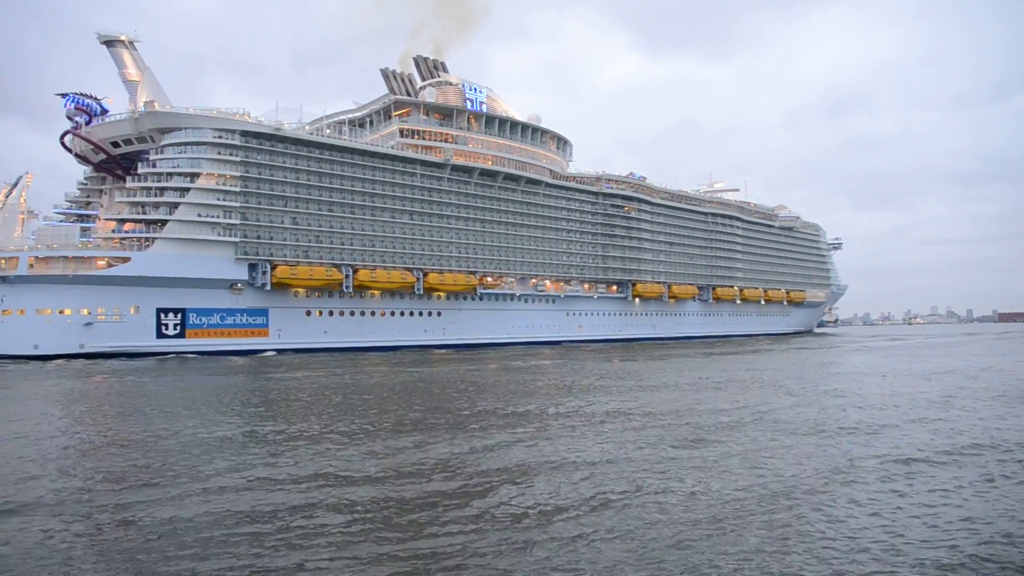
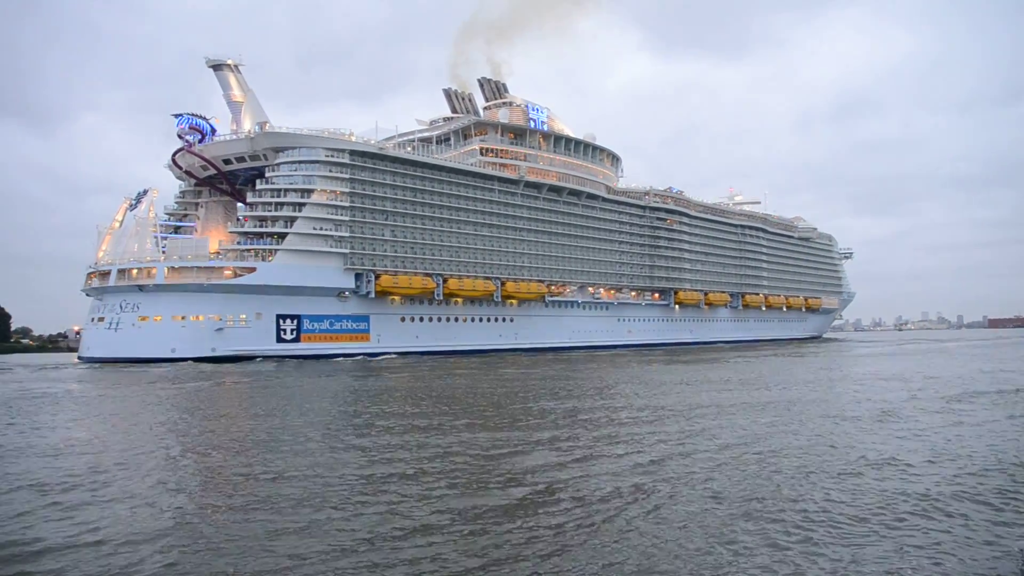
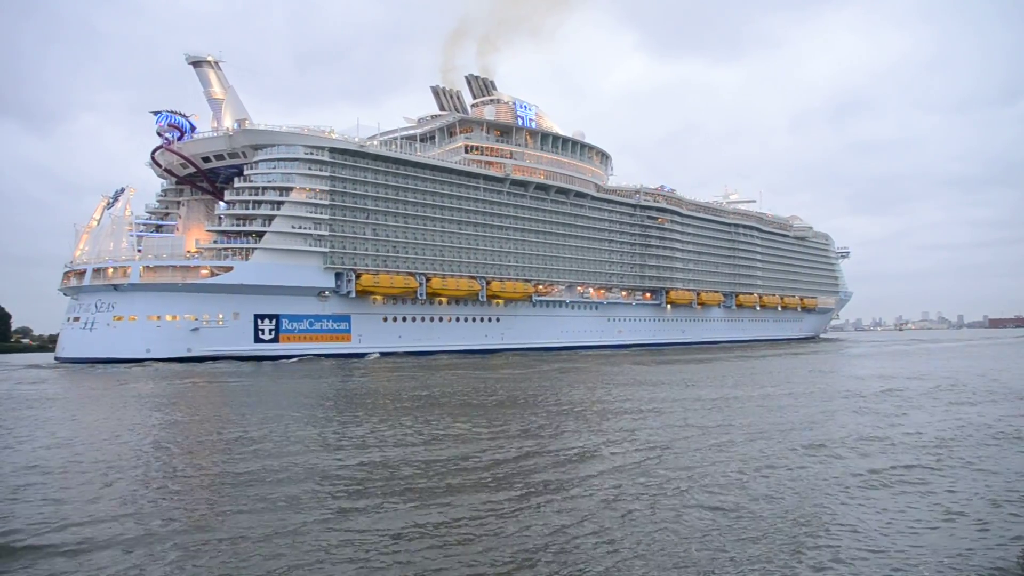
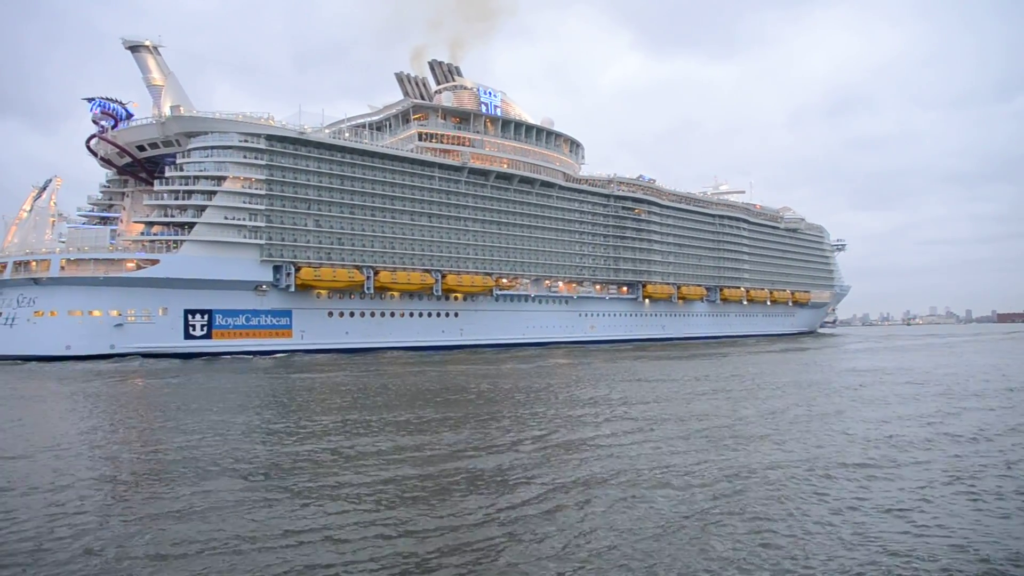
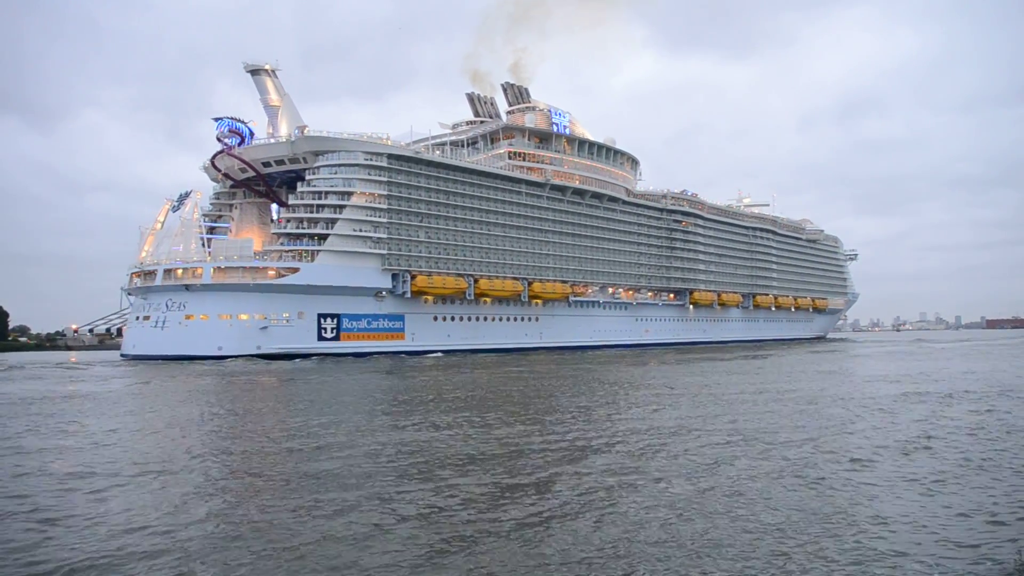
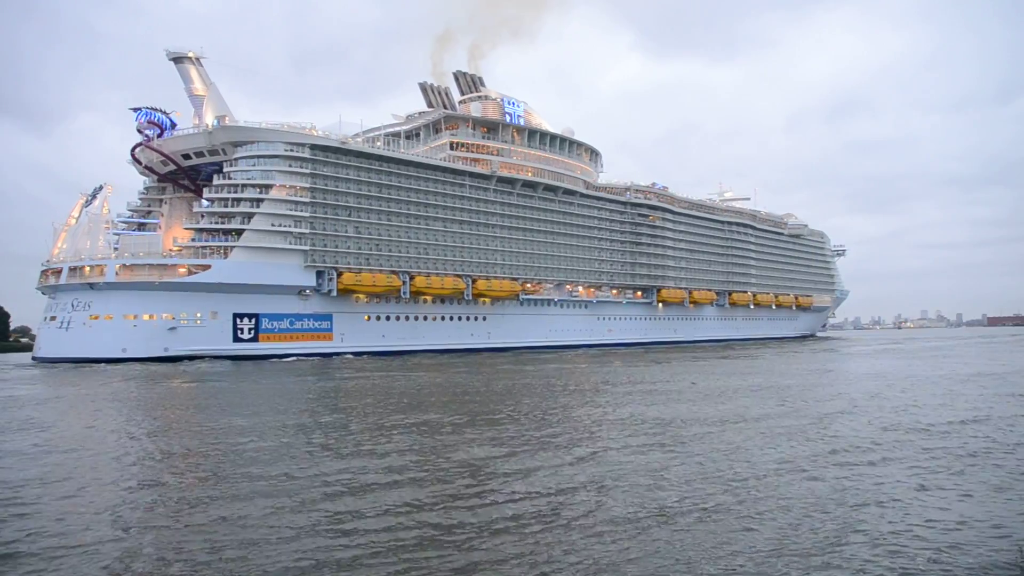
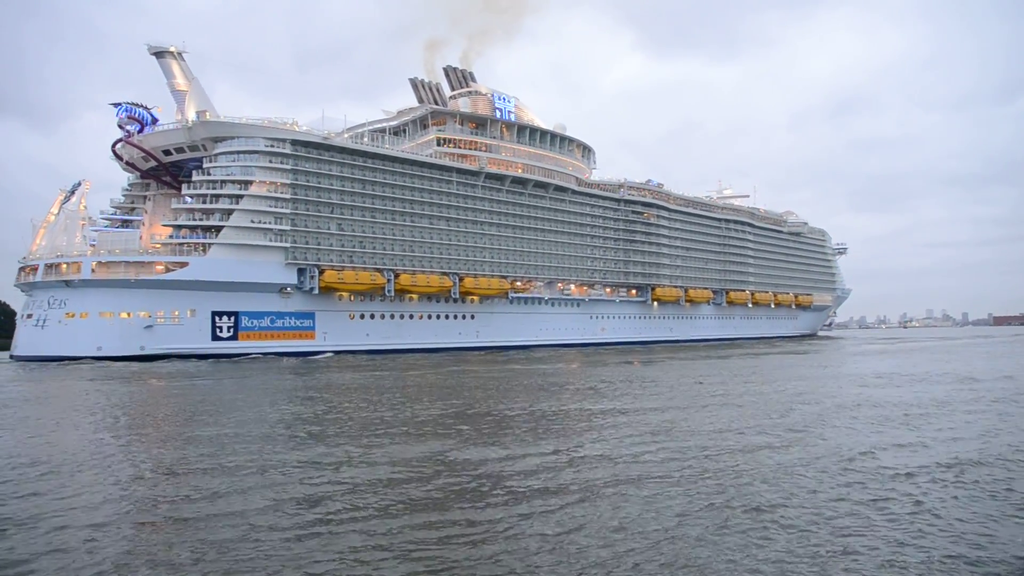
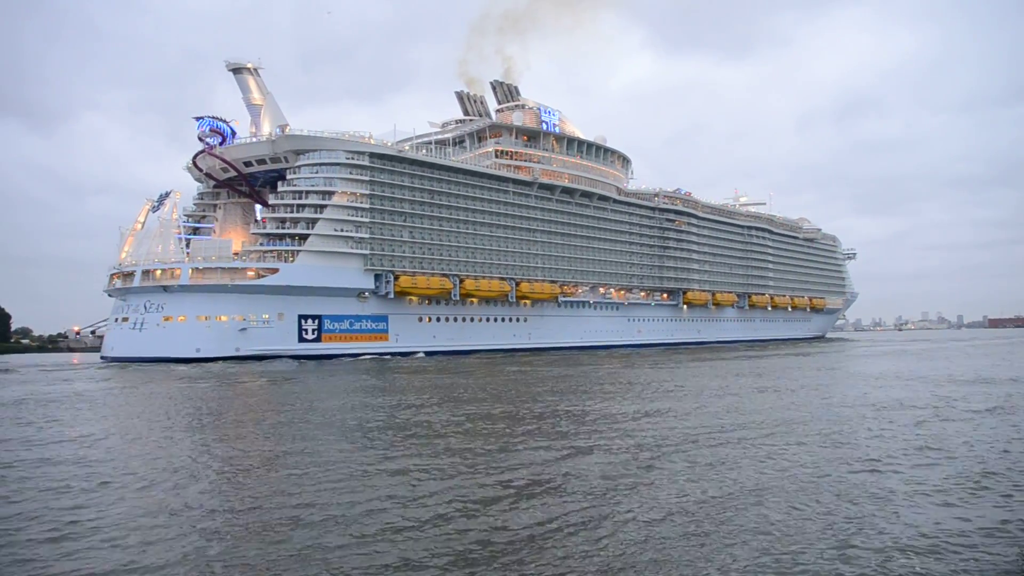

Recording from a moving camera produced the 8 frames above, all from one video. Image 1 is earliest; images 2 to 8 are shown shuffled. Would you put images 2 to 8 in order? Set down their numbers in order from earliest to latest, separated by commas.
4, 7, 6, 3, 2, 8, 5
